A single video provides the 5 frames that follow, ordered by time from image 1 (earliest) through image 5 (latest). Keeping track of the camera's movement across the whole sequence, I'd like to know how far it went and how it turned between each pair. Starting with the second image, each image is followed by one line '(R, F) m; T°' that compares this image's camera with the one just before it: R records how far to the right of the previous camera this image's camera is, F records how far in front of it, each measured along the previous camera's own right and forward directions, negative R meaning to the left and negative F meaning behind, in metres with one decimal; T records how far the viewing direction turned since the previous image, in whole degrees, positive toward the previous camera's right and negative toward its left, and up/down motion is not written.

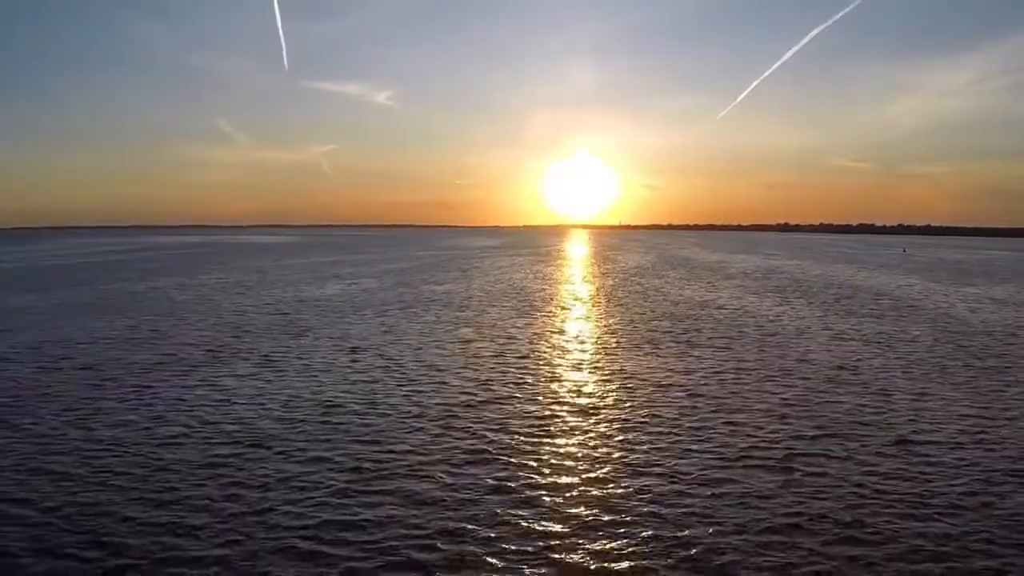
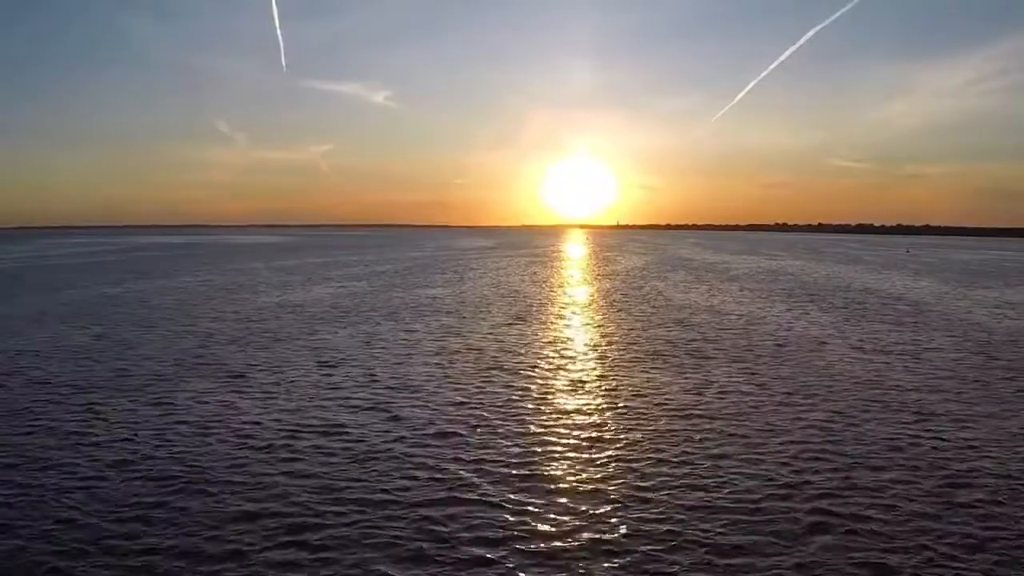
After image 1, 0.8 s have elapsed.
(+0.2, +2.5) m; 0°
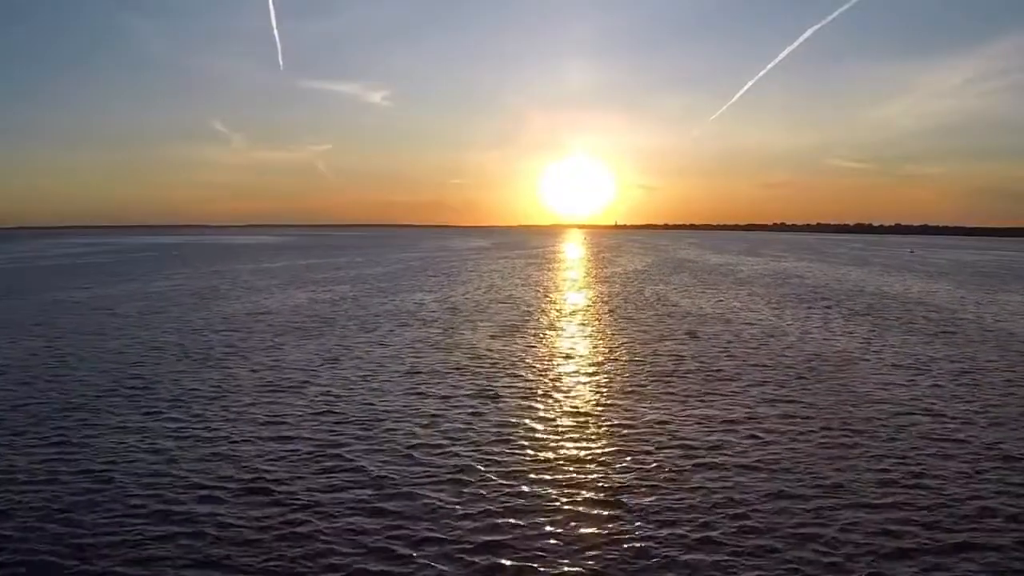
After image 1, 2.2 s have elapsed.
(+0.3, +3.4) m; 0°
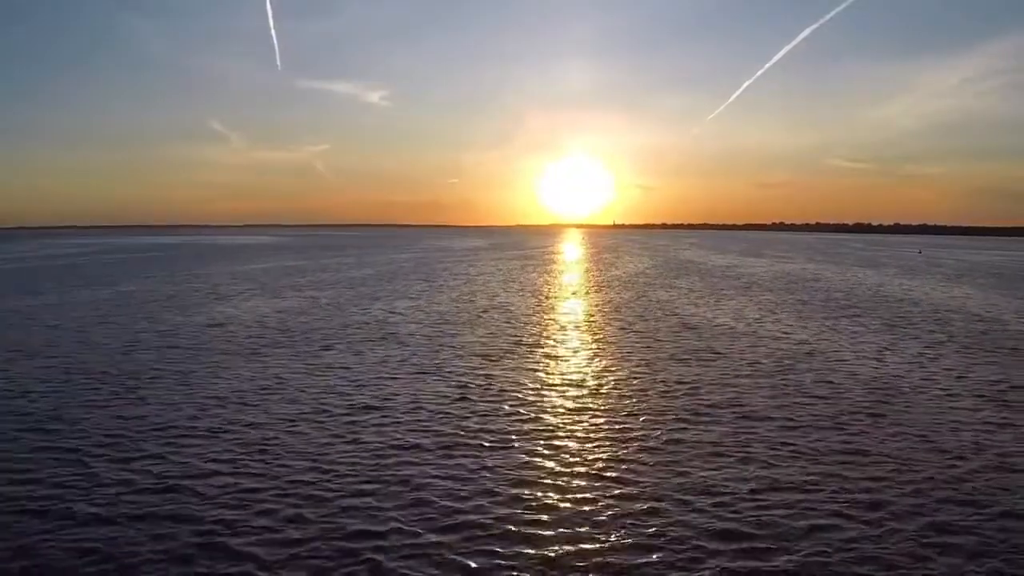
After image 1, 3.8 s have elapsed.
(+0.3, +4.3) m; 0°
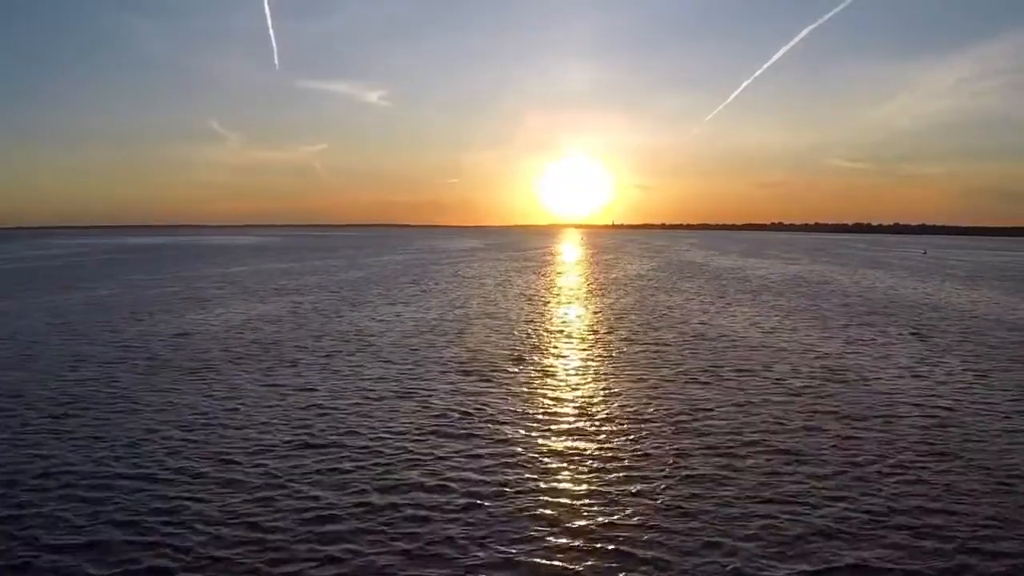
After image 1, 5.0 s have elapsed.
(+0.1, +2.8) m; 0°
